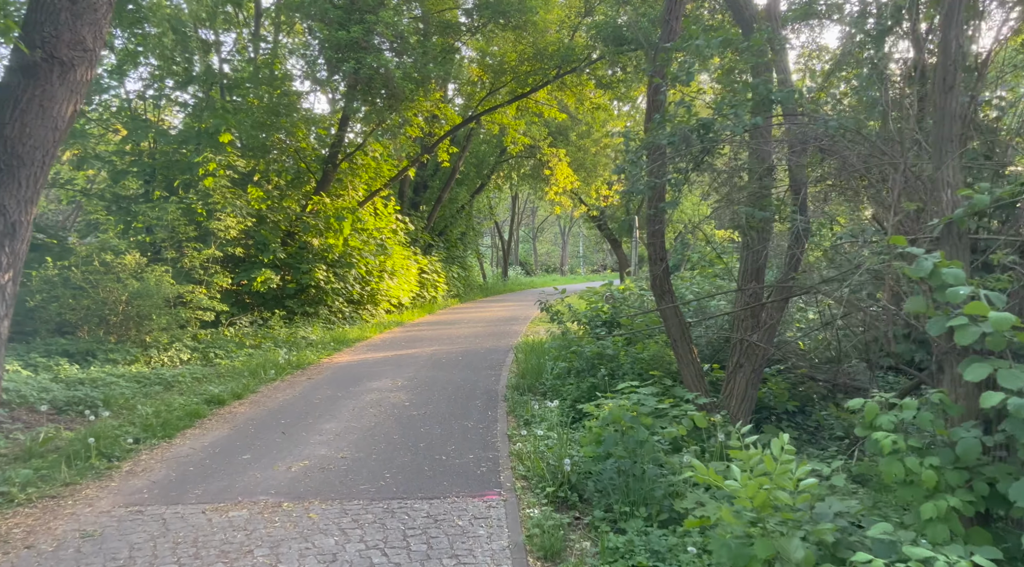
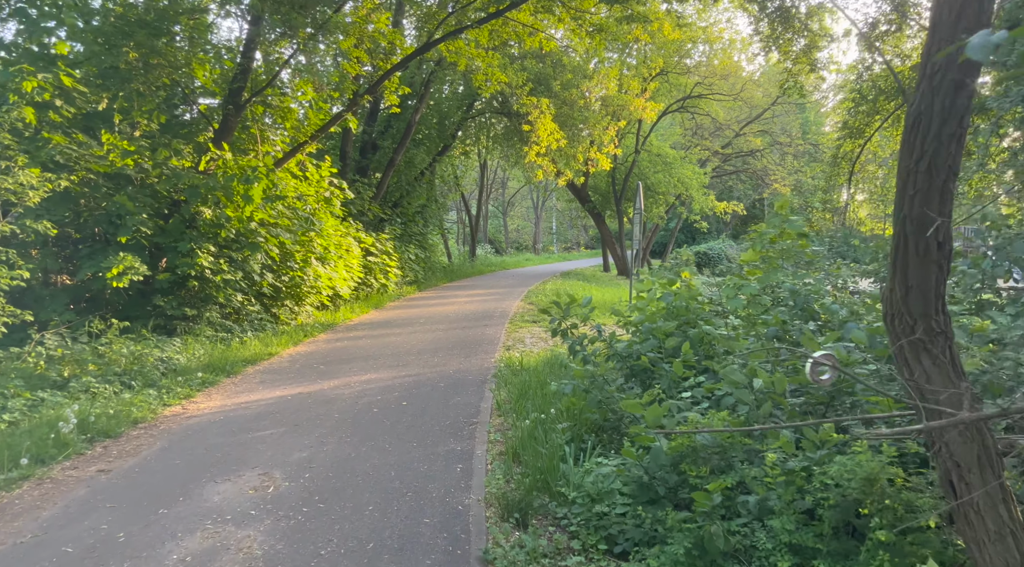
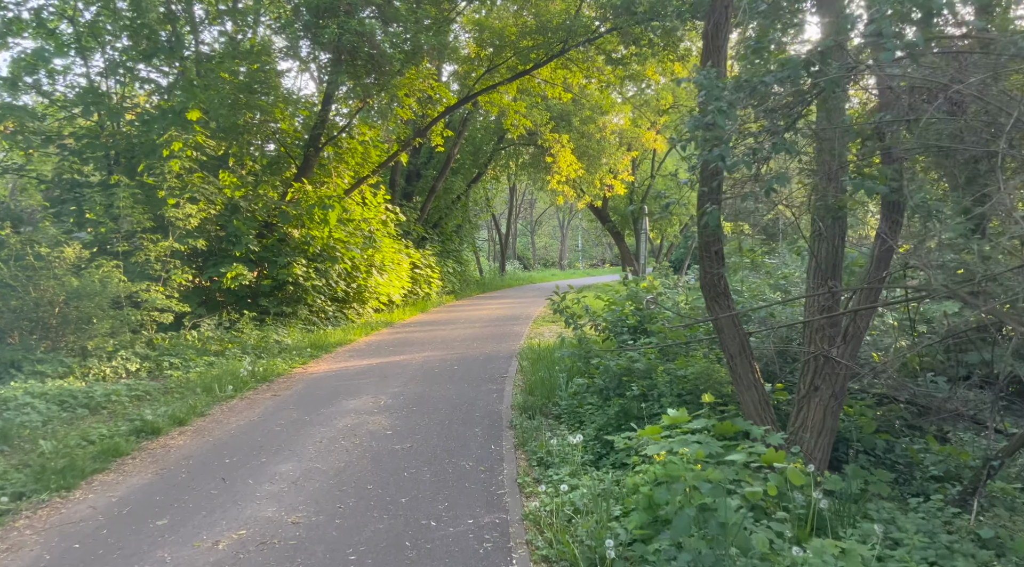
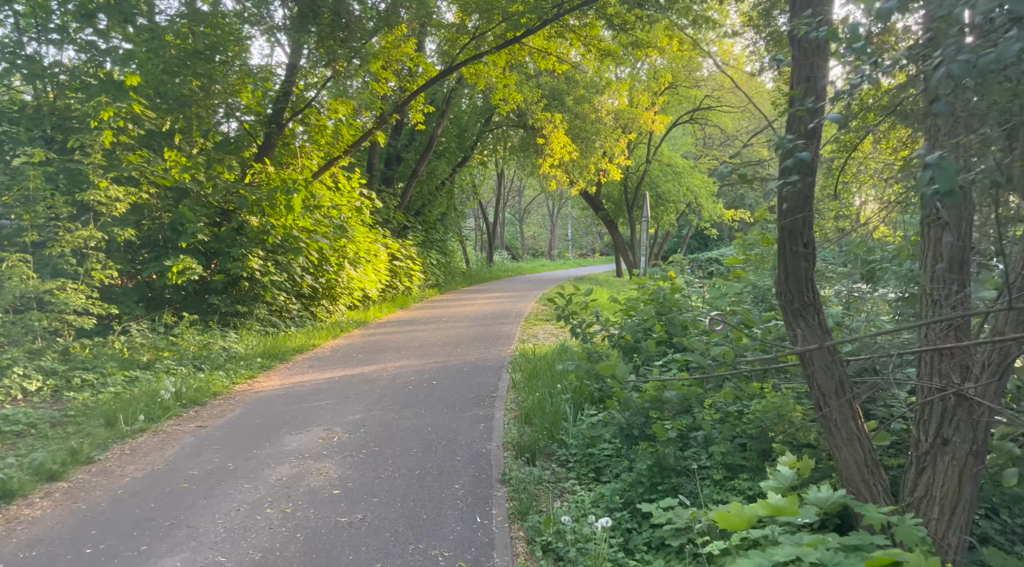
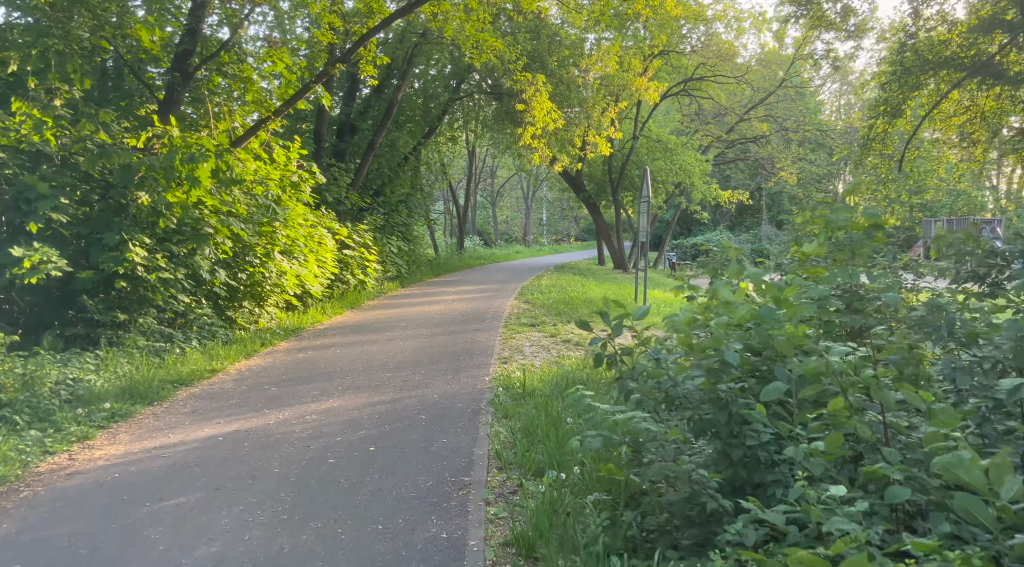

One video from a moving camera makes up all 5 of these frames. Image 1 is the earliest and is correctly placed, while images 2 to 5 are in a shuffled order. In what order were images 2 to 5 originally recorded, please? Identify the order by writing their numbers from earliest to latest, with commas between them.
3, 4, 2, 5
